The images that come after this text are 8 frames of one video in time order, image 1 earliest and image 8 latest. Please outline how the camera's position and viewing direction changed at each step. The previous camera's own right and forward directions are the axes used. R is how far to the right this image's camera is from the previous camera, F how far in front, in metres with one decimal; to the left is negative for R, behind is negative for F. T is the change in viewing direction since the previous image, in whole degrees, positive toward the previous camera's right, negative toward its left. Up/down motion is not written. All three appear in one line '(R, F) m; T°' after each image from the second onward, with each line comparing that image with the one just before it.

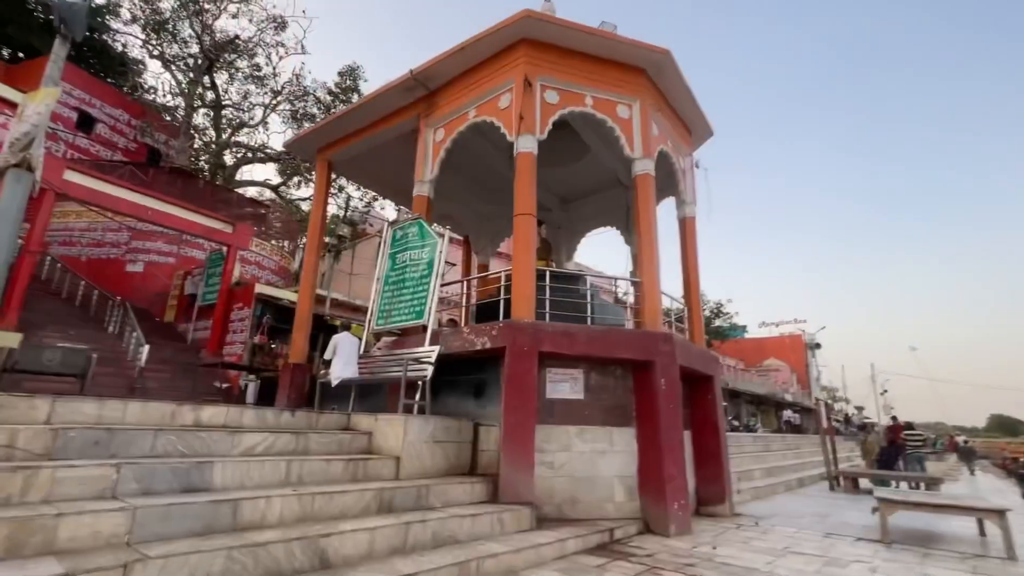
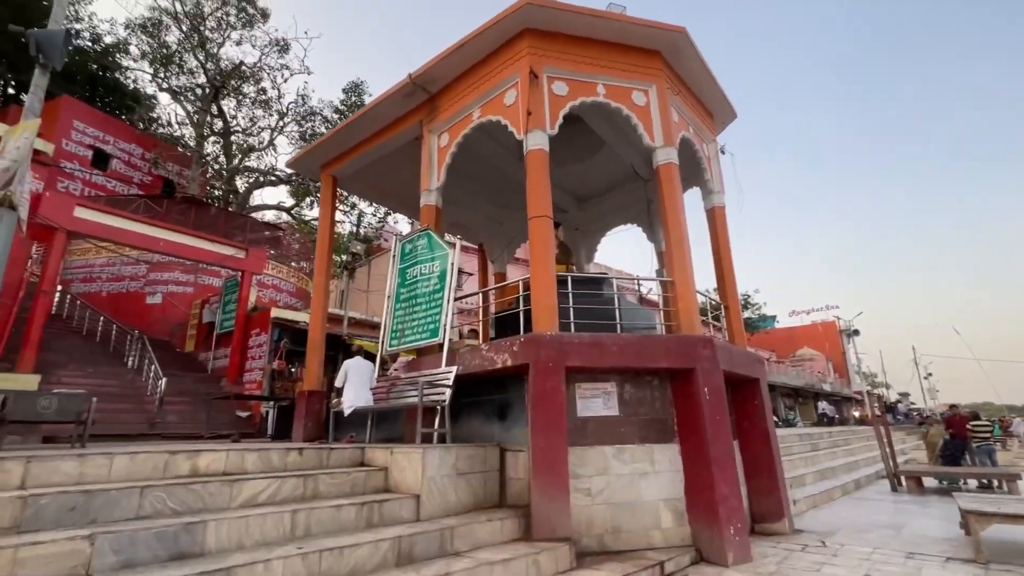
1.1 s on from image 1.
(0.0, +0.6) m; -2°
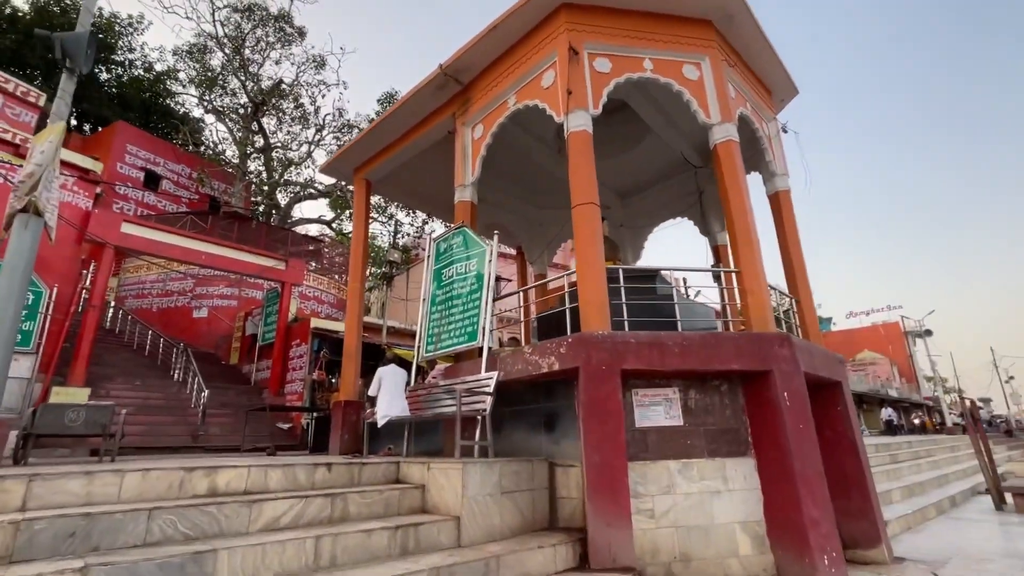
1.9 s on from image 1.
(-0.1, +0.6) m; -4°
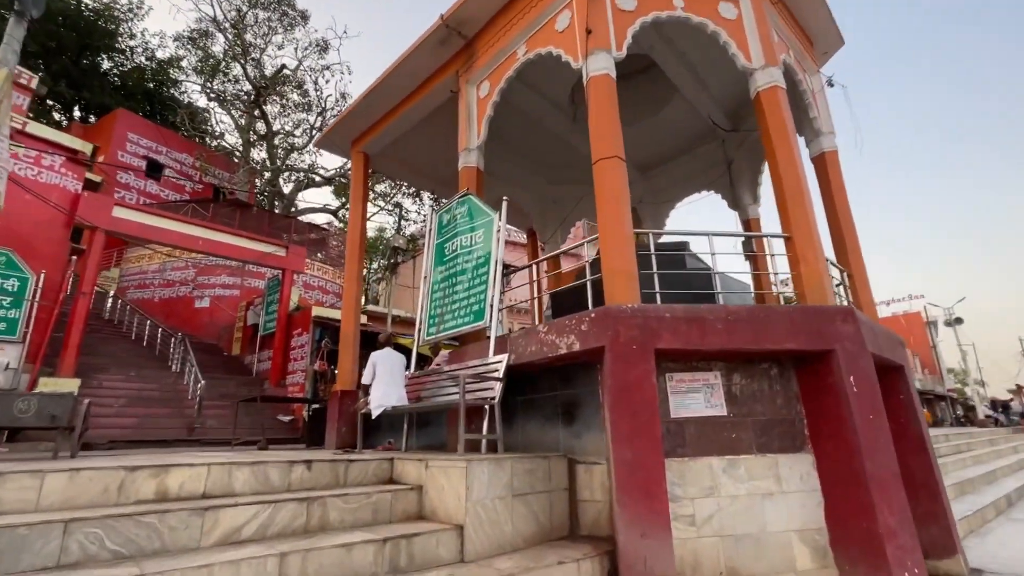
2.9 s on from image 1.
(0.0, +0.8) m; -1°
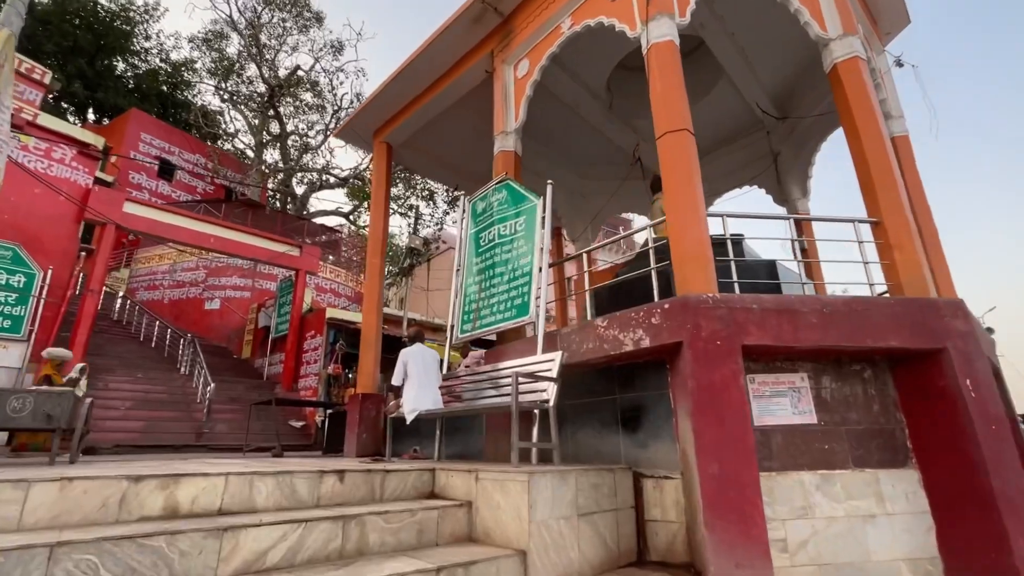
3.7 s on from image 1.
(-0.4, +0.5) m; -1°
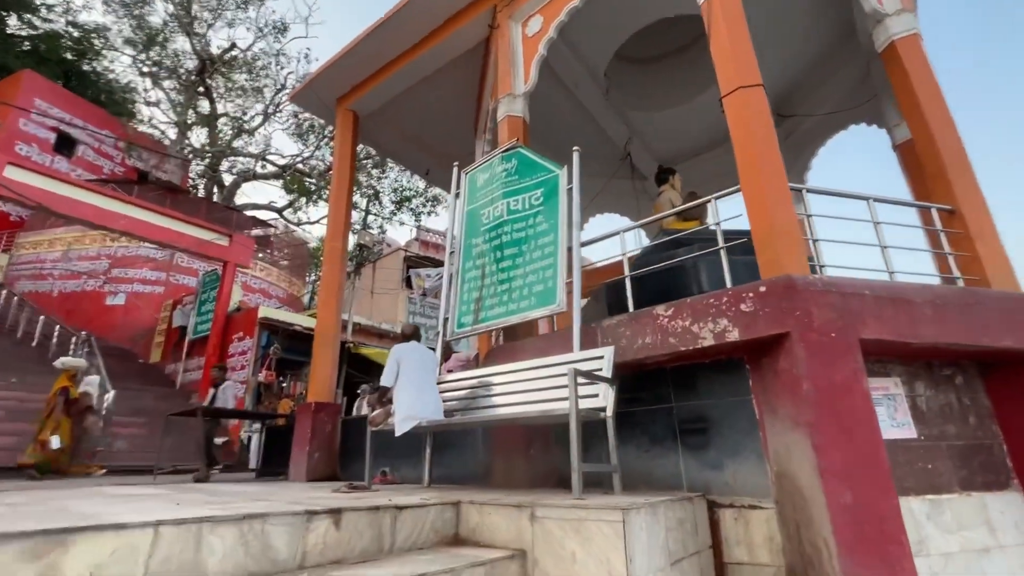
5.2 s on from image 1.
(-0.7, +1.0) m; +8°
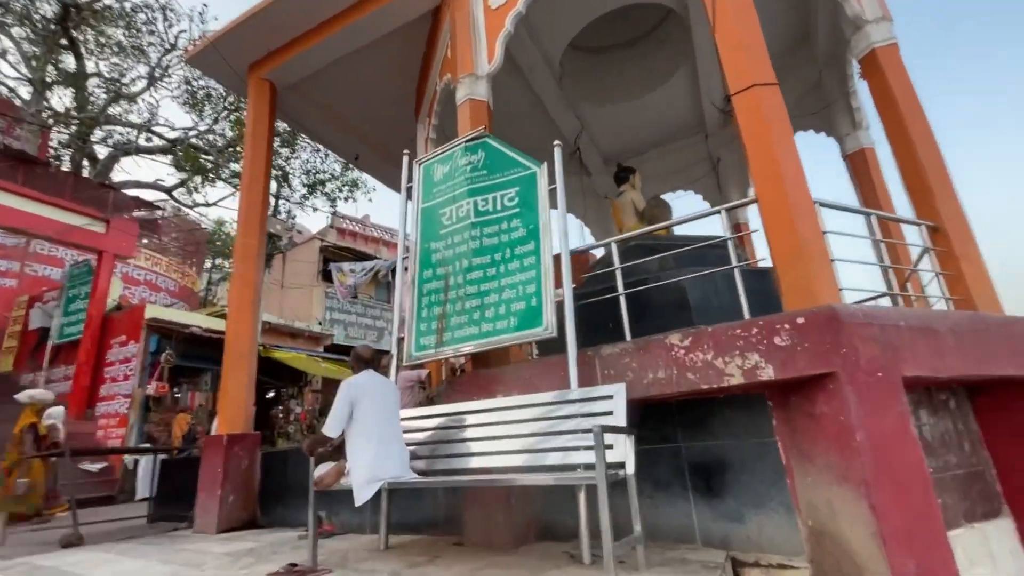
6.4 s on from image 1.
(-0.4, +0.7) m; +10°
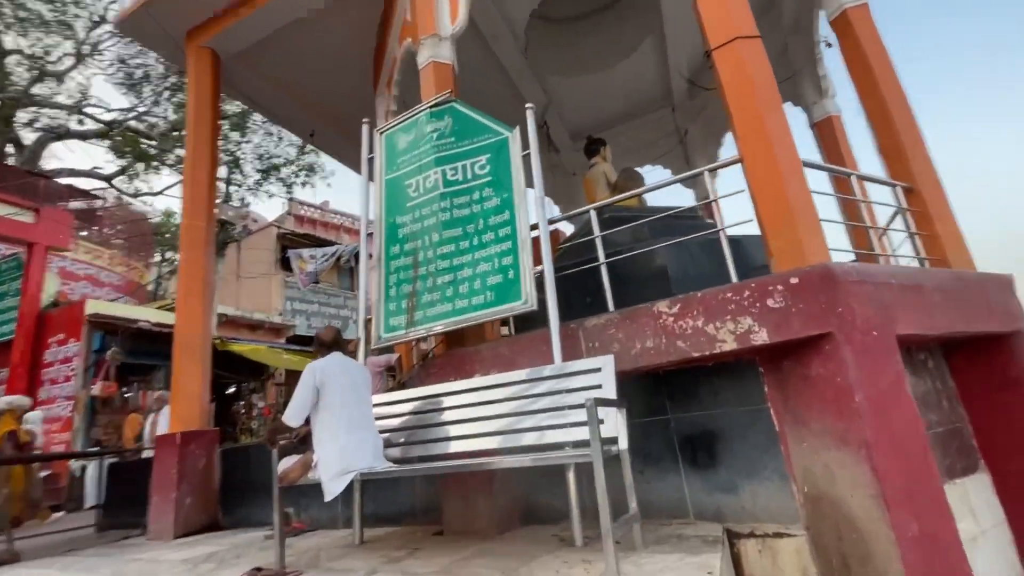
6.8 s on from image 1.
(-0.1, +0.2) m; +4°
